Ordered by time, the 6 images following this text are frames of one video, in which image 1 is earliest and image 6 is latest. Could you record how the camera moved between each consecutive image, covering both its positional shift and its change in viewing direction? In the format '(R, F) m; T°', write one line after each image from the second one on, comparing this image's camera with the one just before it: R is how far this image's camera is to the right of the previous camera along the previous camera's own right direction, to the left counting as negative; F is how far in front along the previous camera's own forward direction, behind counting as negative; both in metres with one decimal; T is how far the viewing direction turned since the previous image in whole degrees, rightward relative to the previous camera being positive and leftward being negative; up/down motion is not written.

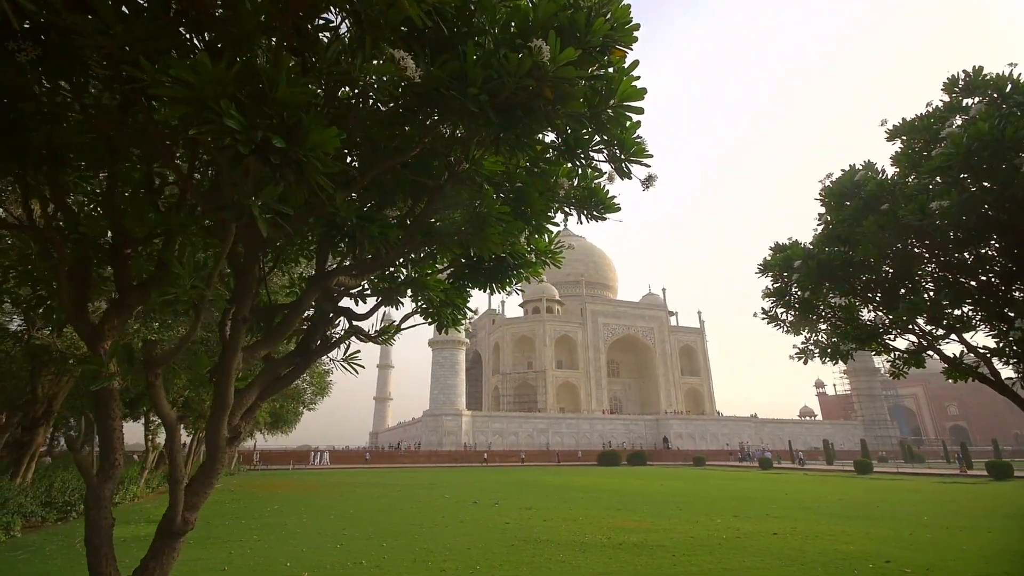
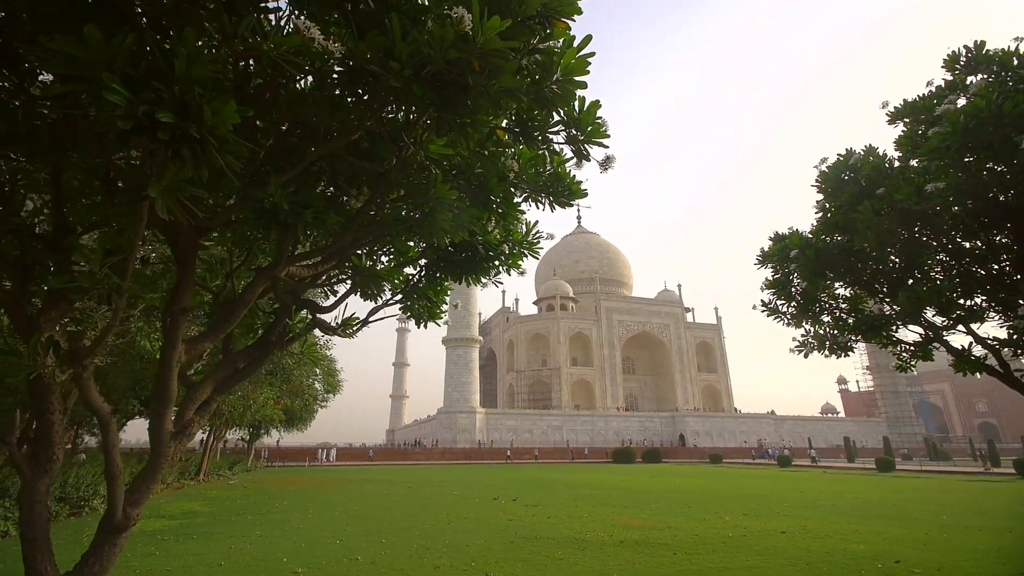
(+0.3, +0.1) m; -2°
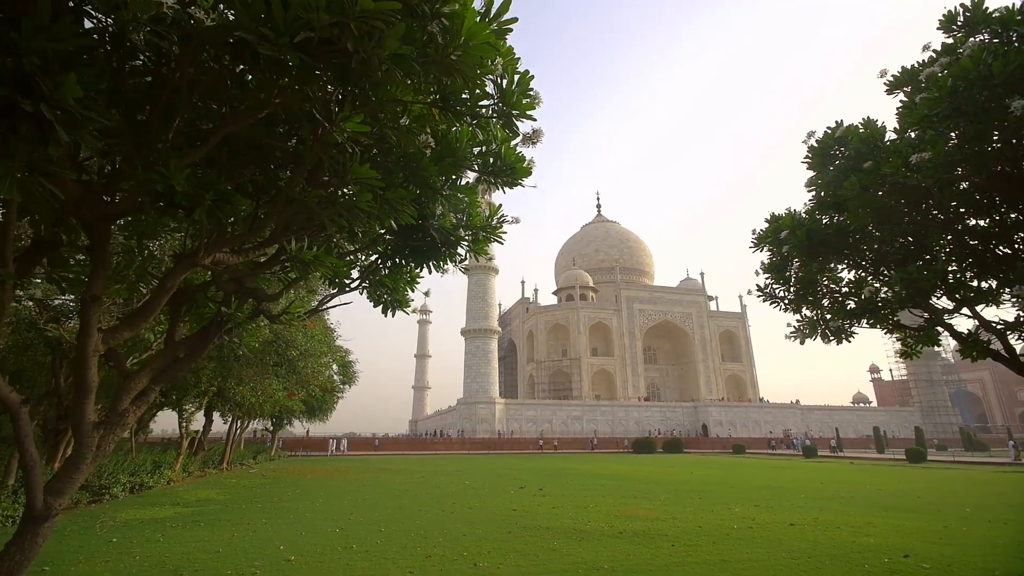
(+0.4, +0.1) m; -3°
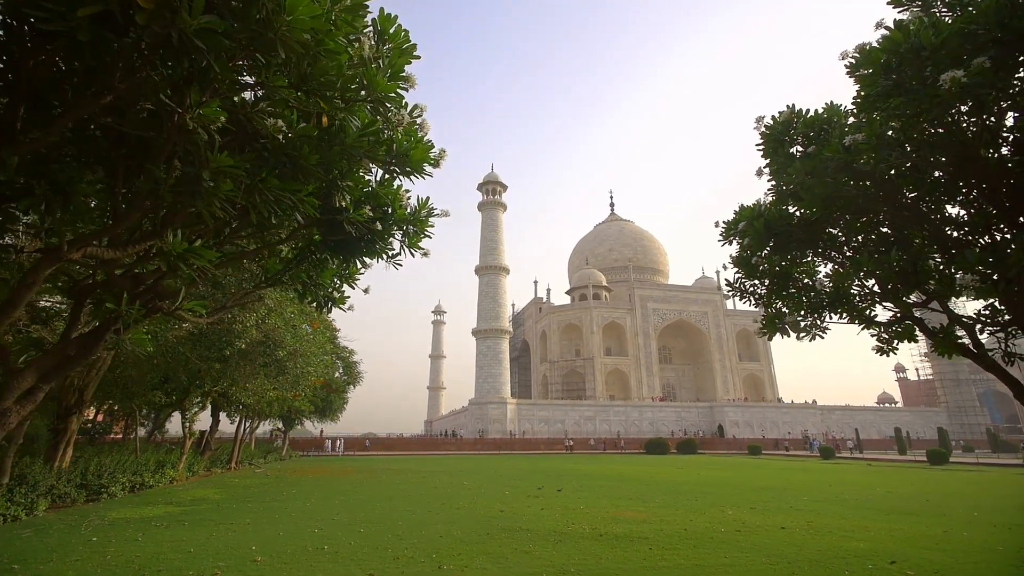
(+0.6, +0.1) m; -2°
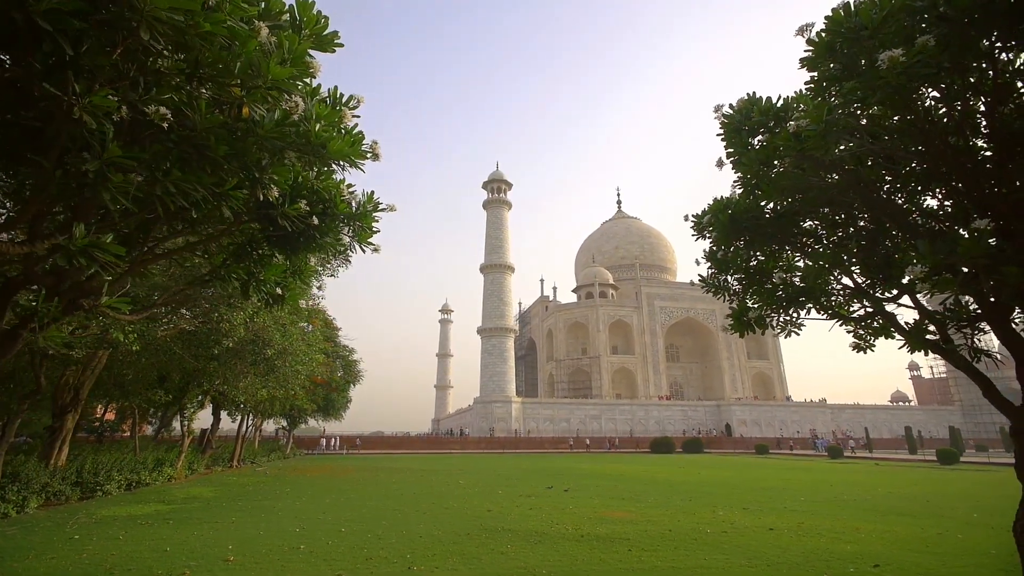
(+0.4, +0.1) m; -1°
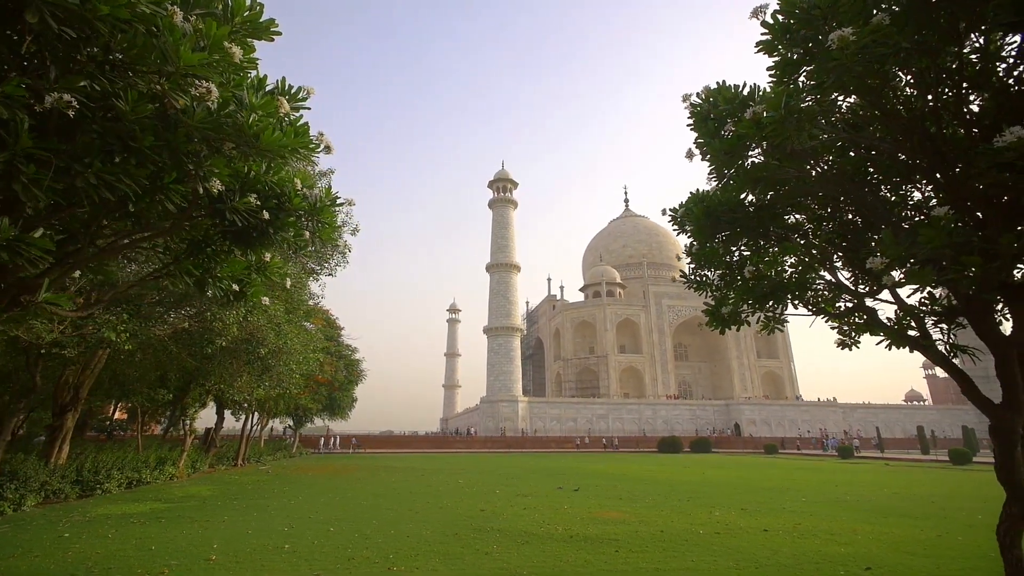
(+0.3, +0.1) m; -1°
